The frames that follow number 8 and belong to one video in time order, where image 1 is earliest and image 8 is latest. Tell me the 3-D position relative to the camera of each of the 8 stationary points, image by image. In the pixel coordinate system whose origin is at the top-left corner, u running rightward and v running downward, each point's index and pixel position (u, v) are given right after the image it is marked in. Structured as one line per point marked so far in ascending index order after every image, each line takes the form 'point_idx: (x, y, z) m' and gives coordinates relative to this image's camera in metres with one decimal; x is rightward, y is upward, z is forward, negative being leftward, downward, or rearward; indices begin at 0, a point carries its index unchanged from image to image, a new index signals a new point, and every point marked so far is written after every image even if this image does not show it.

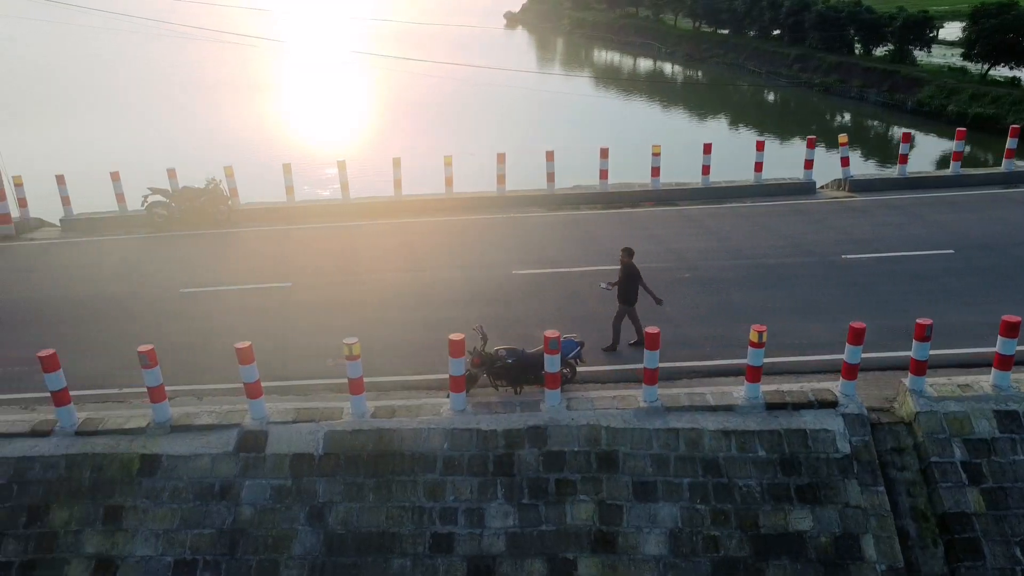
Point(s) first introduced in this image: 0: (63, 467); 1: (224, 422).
0: (-4.5, -1.8, +8.0) m
1: (-3.0, -1.4, +8.3) m
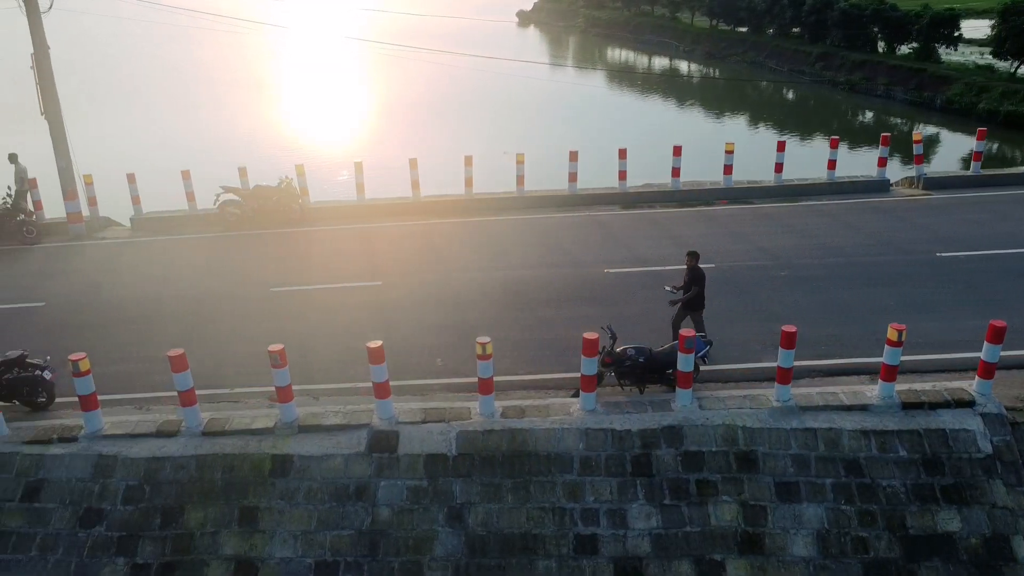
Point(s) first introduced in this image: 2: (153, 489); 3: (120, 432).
0: (-3.2, -1.8, +7.9) m
1: (-1.6, -1.4, +8.2) m
2: (-3.5, -2.0, +7.8) m
3: (-4.1, -1.5, +8.2) m
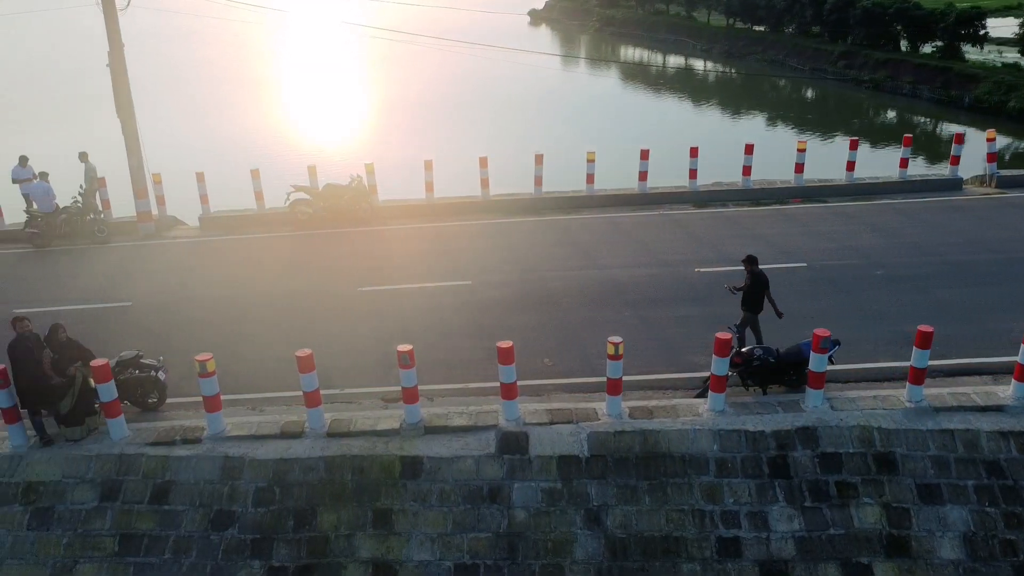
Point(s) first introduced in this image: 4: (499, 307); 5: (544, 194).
0: (-1.9, -1.8, +7.8) m
1: (-0.3, -1.4, +8.1) m
2: (-2.2, -2.0, +7.7) m
3: (-2.7, -1.5, +8.1) m
4: (-0.2, -0.3, +11.1) m
5: (+0.6, +1.8, +15.0) m
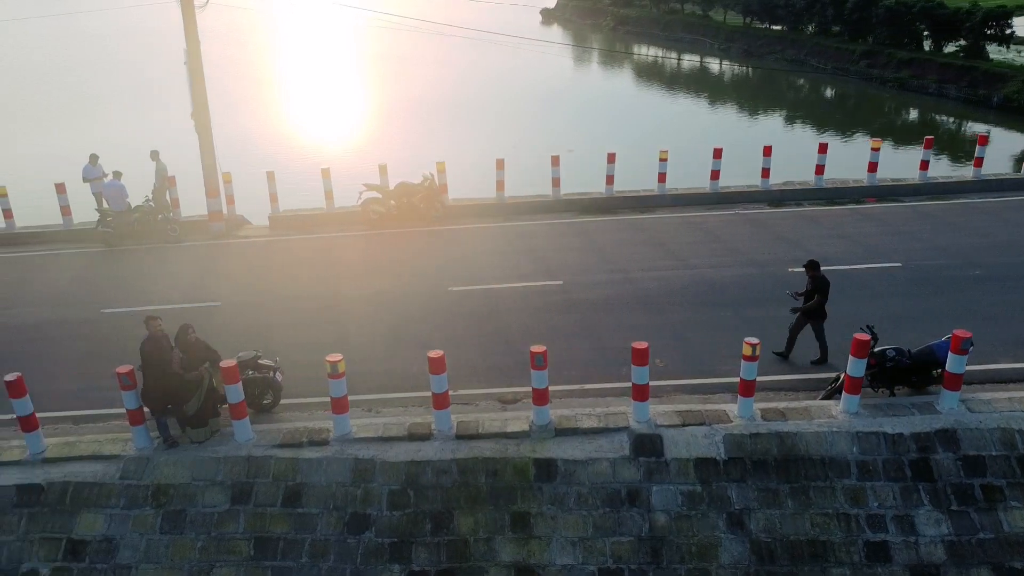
0: (-0.5, -1.8, +7.7) m
1: (+1.0, -1.4, +7.9) m
2: (-0.9, -2.0, +7.6) m
3: (-1.4, -1.5, +8.0) m
4: (+1.2, -0.3, +11.0) m
5: (+2.0, +1.8, +14.9) m
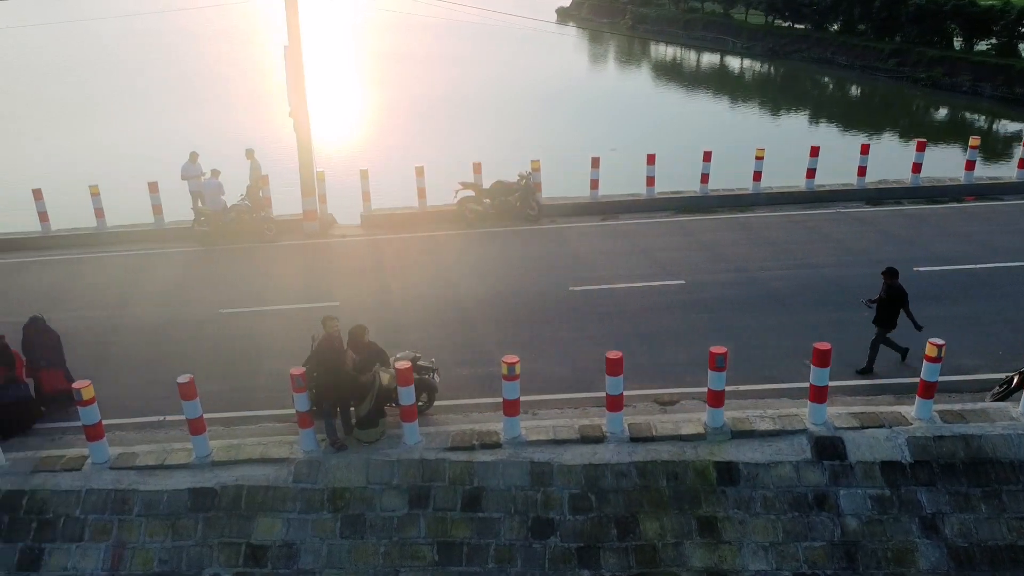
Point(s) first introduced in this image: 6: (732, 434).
0: (+1.2, -1.8, +7.5) m
1: (+2.7, -1.4, +7.8) m
2: (+0.8, -2.0, +7.4) m
3: (+0.3, -1.5, +7.8) m
4: (+2.9, -0.3, +10.9) m
5: (+3.7, +1.8, +14.7) m
6: (+2.2, -1.4, +7.8) m
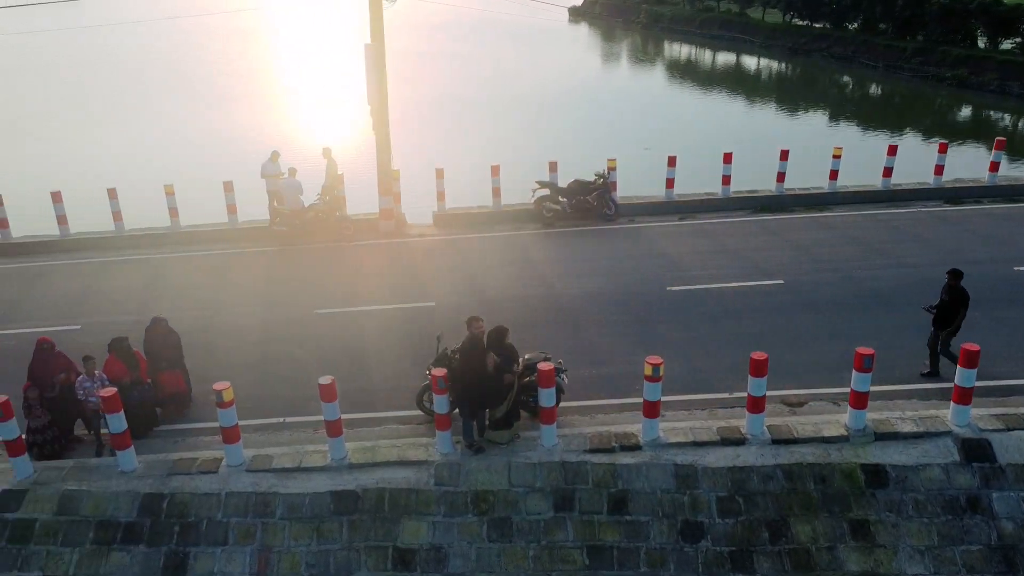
0: (+2.6, -1.8, +7.4) m
1: (+4.1, -1.4, +7.7) m
2: (+2.2, -2.0, +7.3) m
3: (+1.7, -1.5, +7.7) m
4: (+4.3, -0.3, +10.8) m
5: (+5.1, +1.8, +14.6) m
6: (+3.5, -1.4, +7.7) m
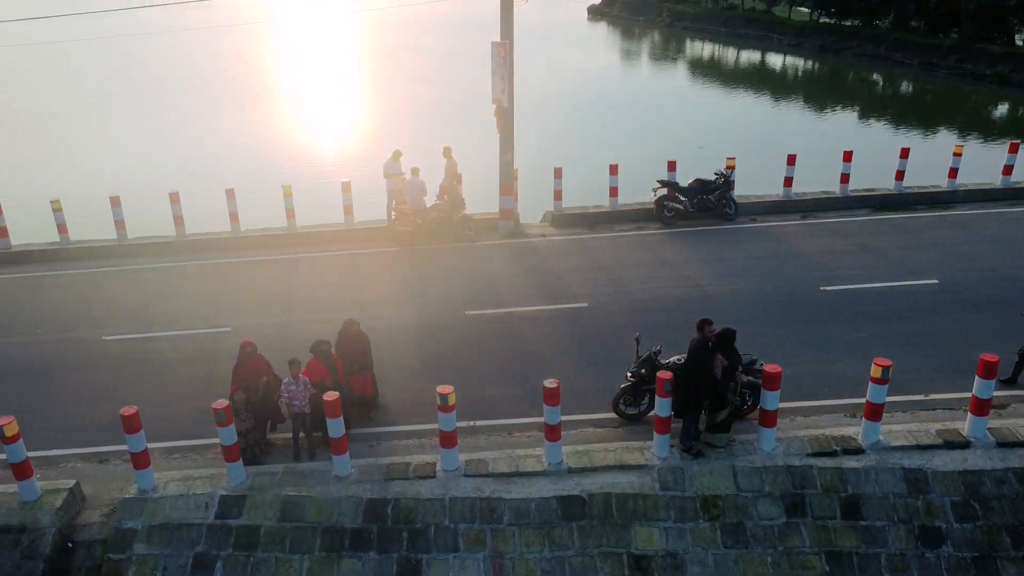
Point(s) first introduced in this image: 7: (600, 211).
0: (+4.7, -1.8, +7.3) m
1: (+6.2, -1.4, +7.5) m
2: (+4.3, -2.0, +7.2) m
3: (+3.8, -1.5, +7.6) m
4: (+6.4, -0.3, +10.6) m
5: (+7.2, +1.8, +14.5) m
6: (+5.6, -1.4, +7.5) m
7: (+1.6, +1.4, +14.3) m
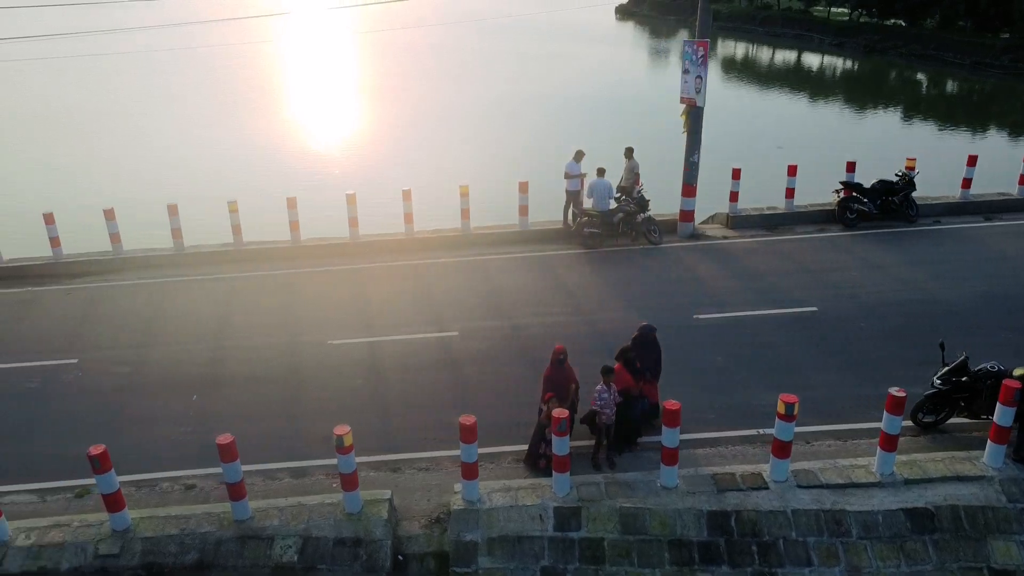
0: (+7.8, -1.8, +7.0) m
1: (+9.3, -1.4, +7.3) m
2: (+7.4, -2.0, +7.0) m
3: (+6.9, -1.5, +7.4) m
4: (+9.5, -0.3, +10.4) m
5: (+10.3, +1.7, +14.2) m
6: (+8.7, -1.5, +7.3) m
7: (+4.7, +1.4, +14.1) m
